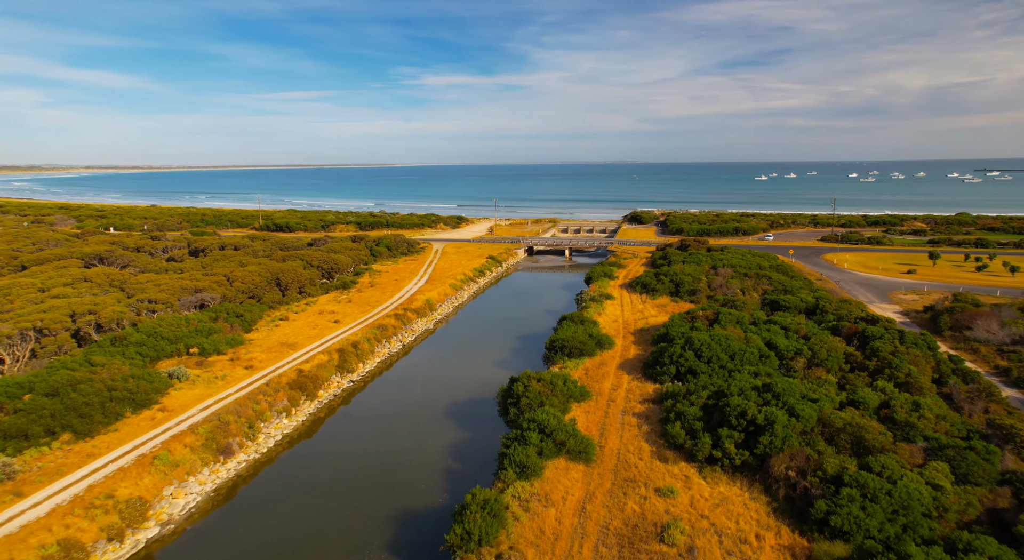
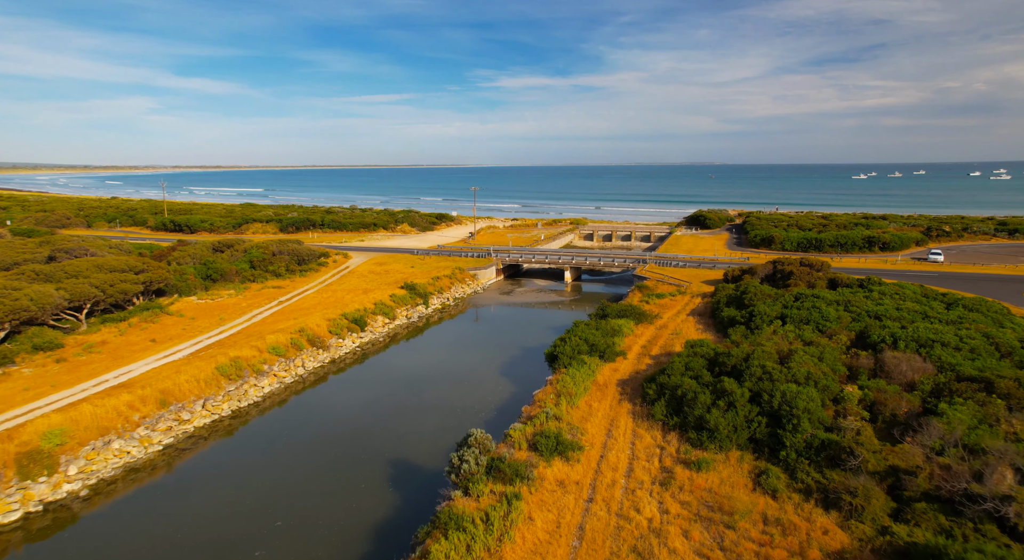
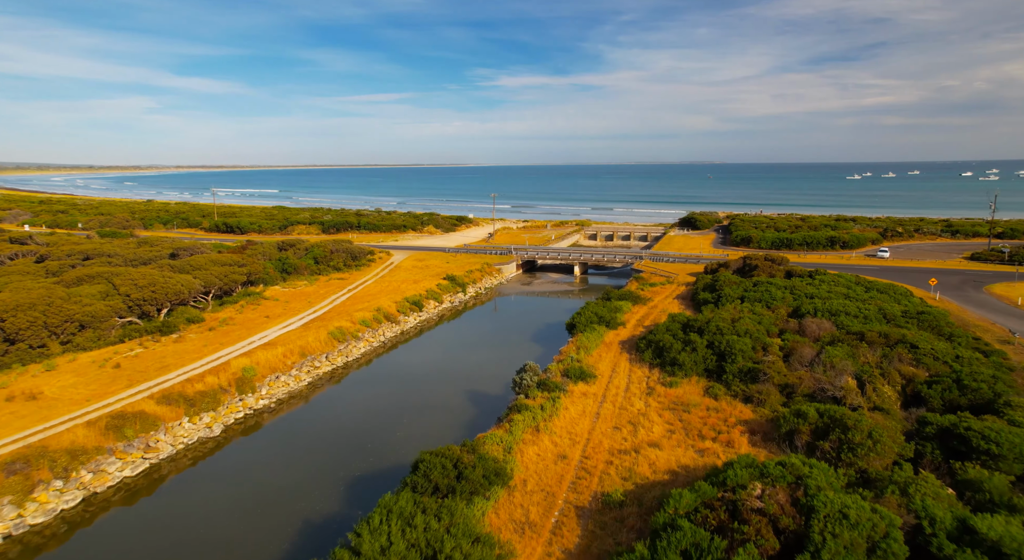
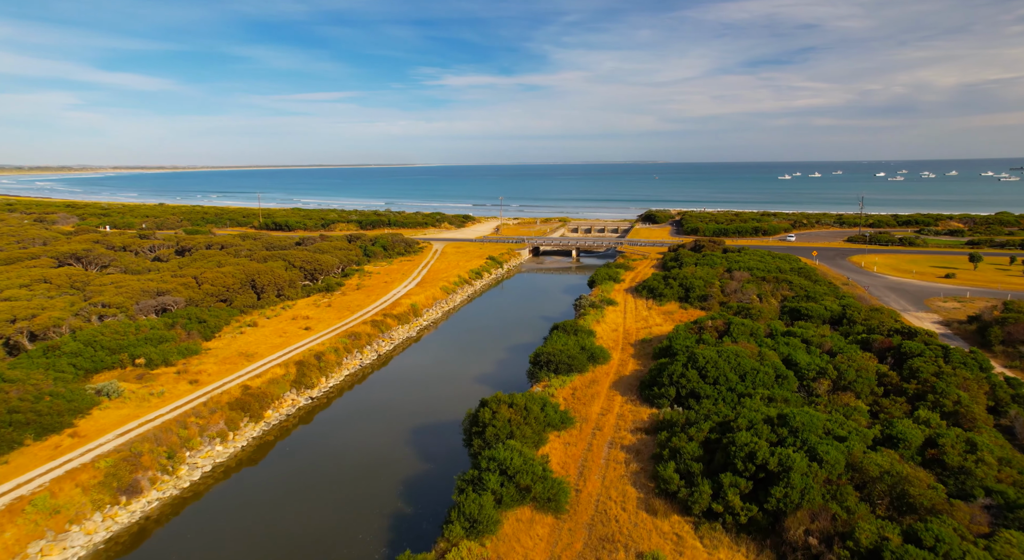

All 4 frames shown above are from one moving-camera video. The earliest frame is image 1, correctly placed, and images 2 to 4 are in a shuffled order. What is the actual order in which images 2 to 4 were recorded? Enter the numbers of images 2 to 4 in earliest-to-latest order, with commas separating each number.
4, 3, 2
